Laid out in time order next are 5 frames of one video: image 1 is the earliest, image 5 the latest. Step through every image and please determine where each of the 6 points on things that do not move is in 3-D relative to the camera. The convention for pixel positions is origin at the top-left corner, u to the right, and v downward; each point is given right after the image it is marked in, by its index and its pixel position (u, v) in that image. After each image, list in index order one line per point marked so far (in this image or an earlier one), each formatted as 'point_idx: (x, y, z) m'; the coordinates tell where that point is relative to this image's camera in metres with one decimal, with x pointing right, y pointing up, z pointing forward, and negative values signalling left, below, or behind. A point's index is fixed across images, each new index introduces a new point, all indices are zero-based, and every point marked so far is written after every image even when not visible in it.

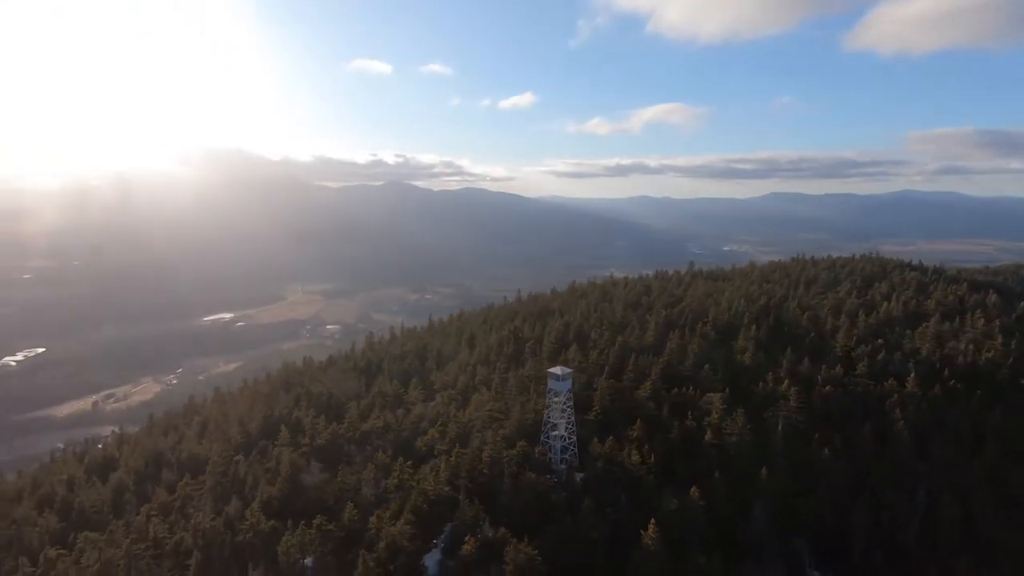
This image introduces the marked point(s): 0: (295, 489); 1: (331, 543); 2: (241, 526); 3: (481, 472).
0: (-7.2, -6.9, +18.7) m
1: (-5.2, -7.3, +15.6) m
2: (-8.5, -7.5, +17.3) m
3: (-0.9, -5.9, +17.5) m
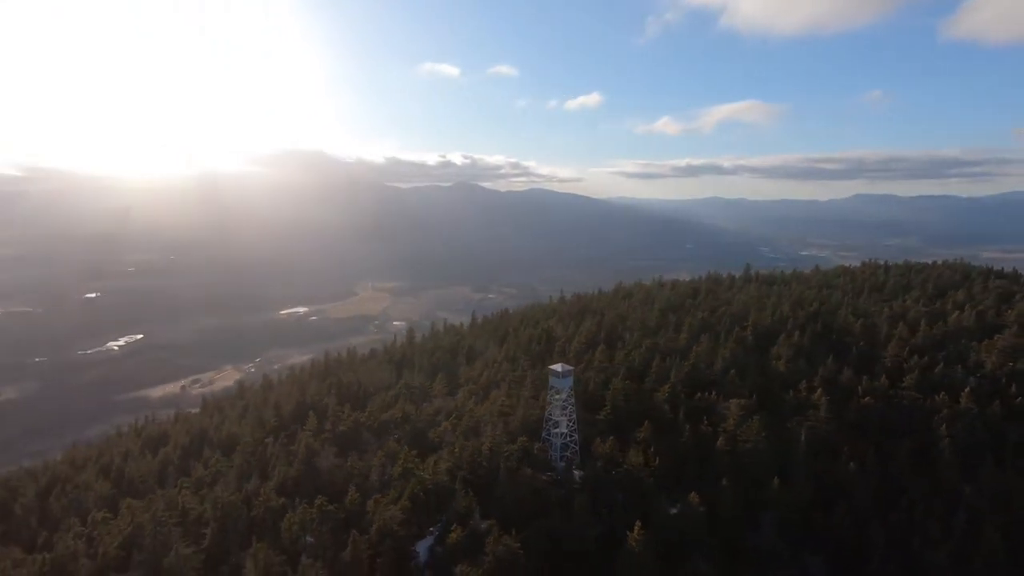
0: (-7.1, -6.6, +19.6) m
1: (-5.5, -7.0, +16.3) m
2: (-8.6, -7.2, +18.4) m
3: (-1.0, -5.7, +17.7) m
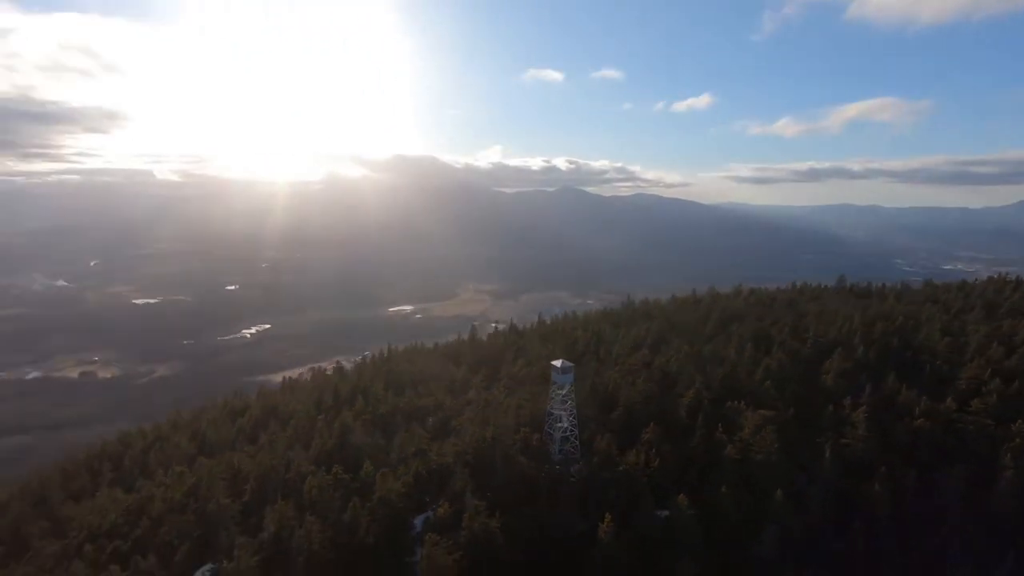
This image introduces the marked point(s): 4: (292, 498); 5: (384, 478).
0: (-6.7, -6.2, +21.8) m
1: (-5.7, -6.7, +18.2) m
2: (-8.4, -6.8, +20.8) m
3: (-1.0, -5.6, +18.8) m
4: (-7.3, -7.1, +18.3) m
5: (-4.2, -6.3, +18.1) m
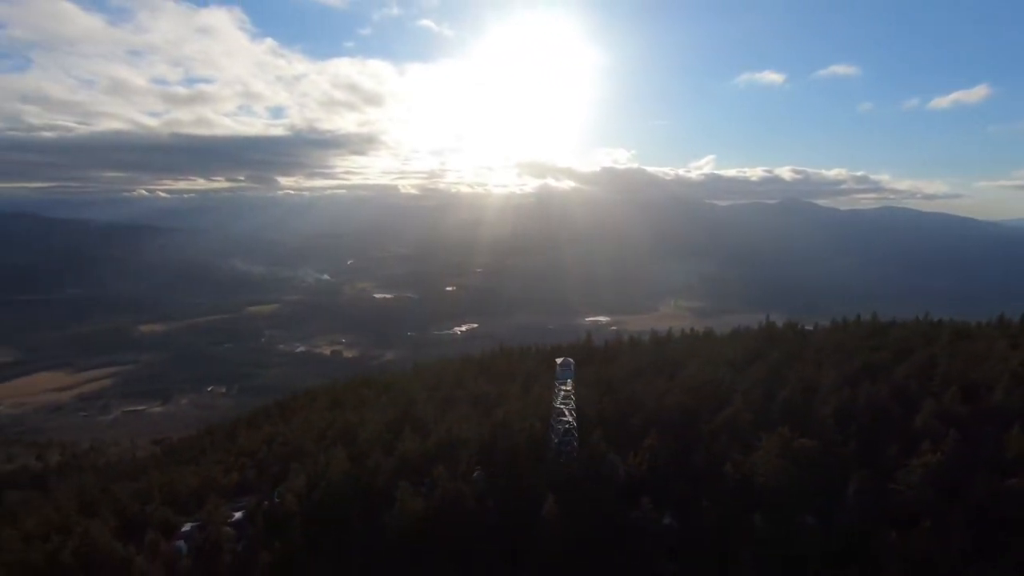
0: (-5.0, -6.0, +26.0) m
1: (-5.3, -6.4, +22.3) m
2: (-7.0, -6.4, +25.6) m
3: (-0.7, -5.5, +21.1) m
4: (-6.9, -6.6, +22.9) m
5: (-3.9, -6.0, +21.6) m
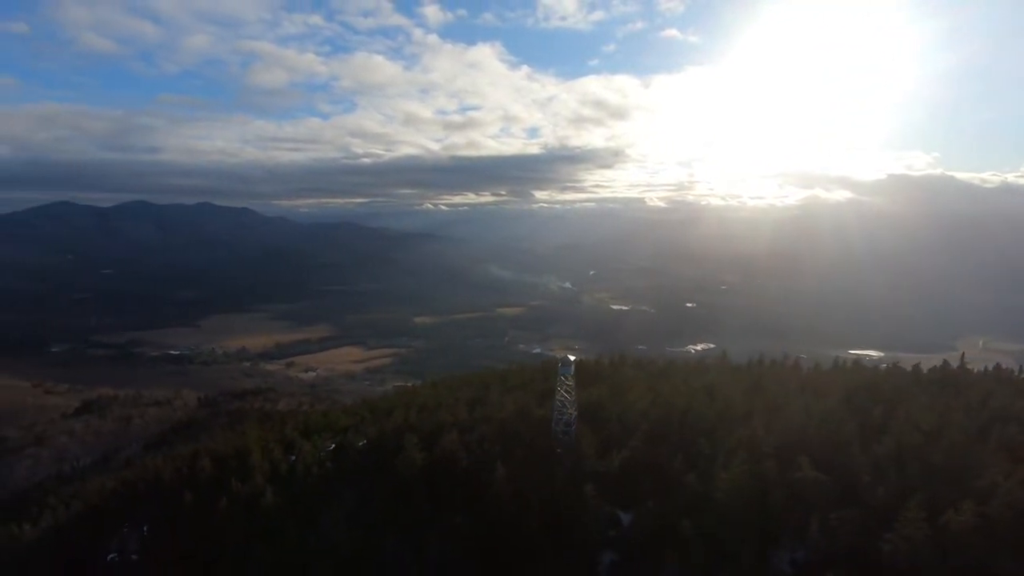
0: (-1.9, -5.9, +30.3) m
1: (-3.7, -6.1, +27.1) m
2: (-3.8, -6.2, +30.8) m
3: (+0.1, -5.5, +24.1) m
4: (-4.8, -6.3, +28.3) m
5: (-2.7, -5.9, +26.0) m
